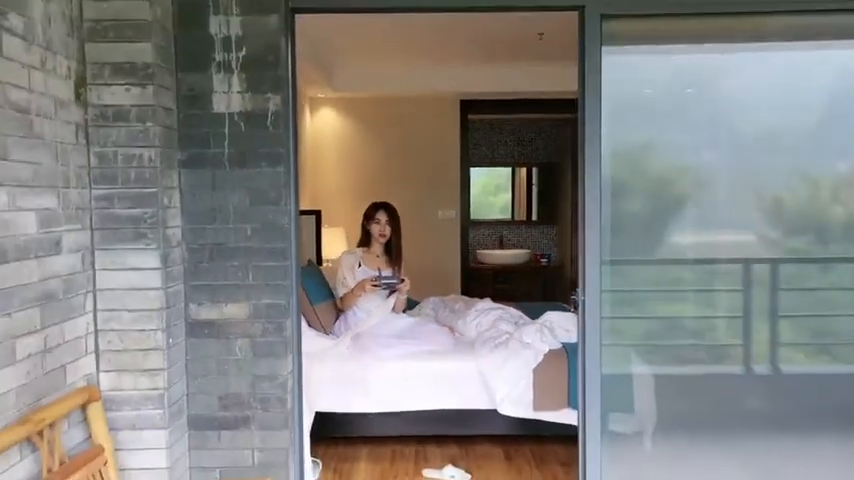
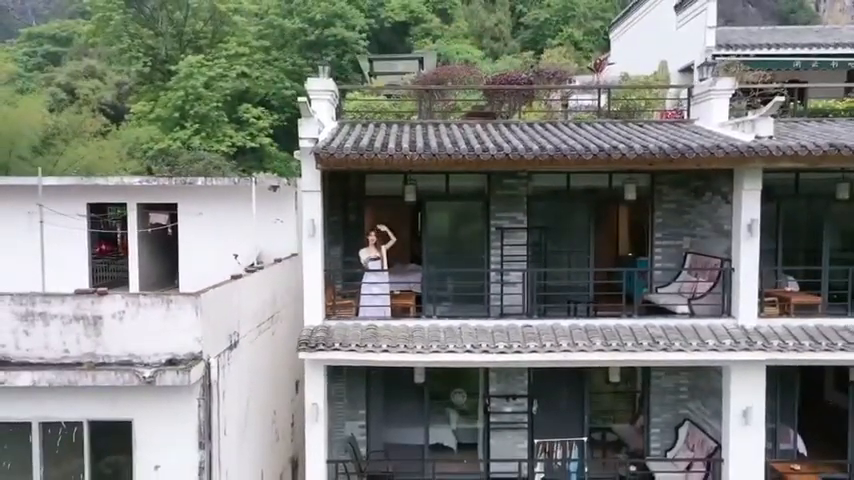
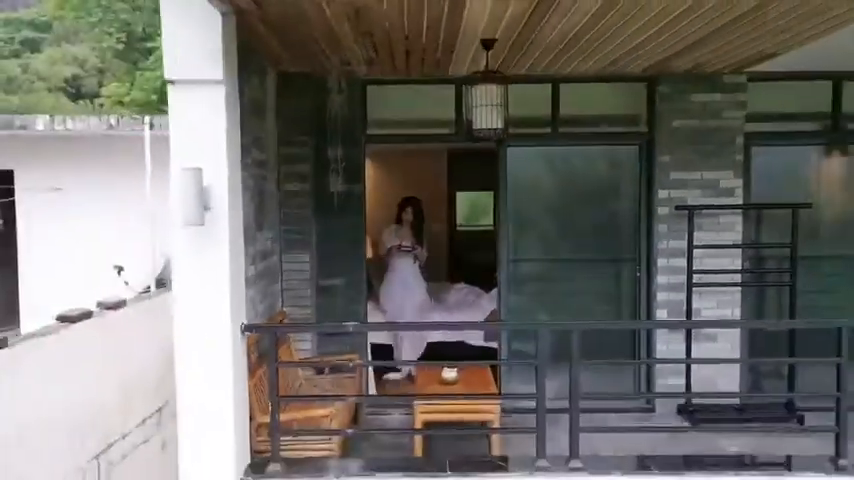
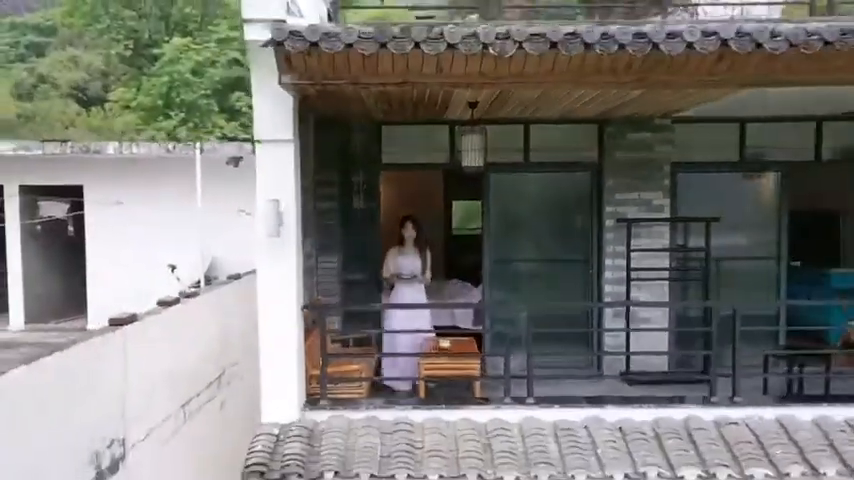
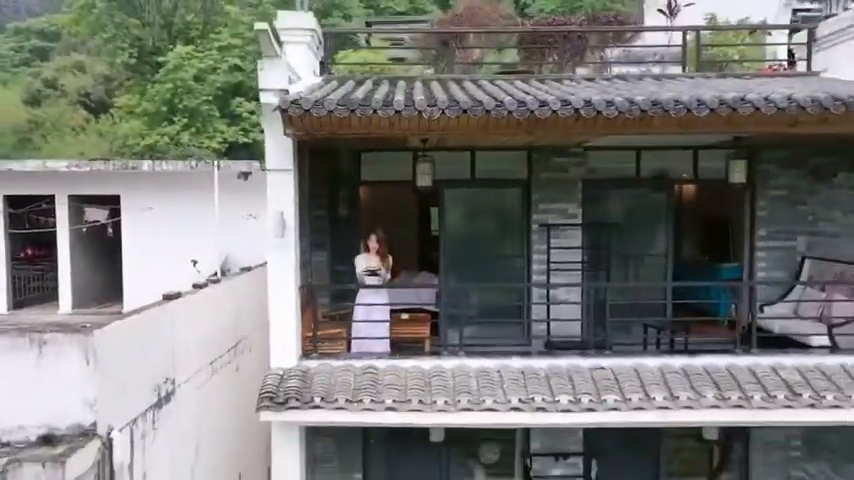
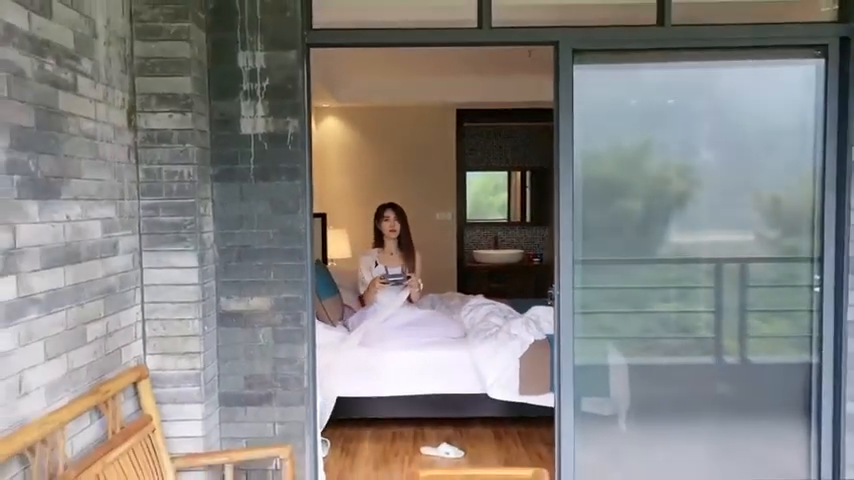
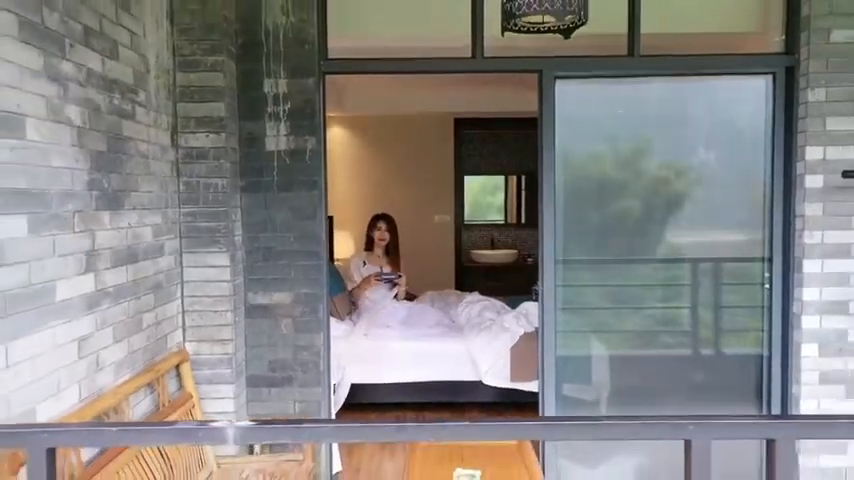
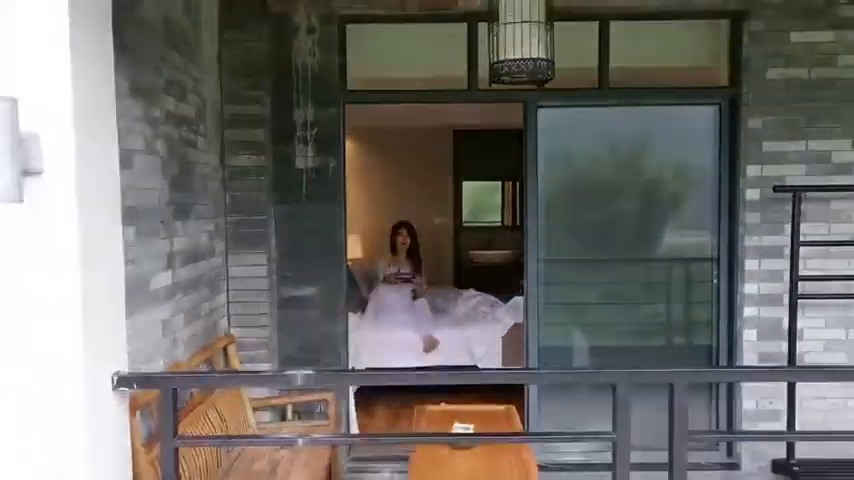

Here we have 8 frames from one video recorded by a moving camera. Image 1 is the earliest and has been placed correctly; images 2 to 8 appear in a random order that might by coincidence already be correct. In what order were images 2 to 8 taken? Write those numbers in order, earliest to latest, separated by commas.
6, 7, 8, 3, 4, 5, 2
